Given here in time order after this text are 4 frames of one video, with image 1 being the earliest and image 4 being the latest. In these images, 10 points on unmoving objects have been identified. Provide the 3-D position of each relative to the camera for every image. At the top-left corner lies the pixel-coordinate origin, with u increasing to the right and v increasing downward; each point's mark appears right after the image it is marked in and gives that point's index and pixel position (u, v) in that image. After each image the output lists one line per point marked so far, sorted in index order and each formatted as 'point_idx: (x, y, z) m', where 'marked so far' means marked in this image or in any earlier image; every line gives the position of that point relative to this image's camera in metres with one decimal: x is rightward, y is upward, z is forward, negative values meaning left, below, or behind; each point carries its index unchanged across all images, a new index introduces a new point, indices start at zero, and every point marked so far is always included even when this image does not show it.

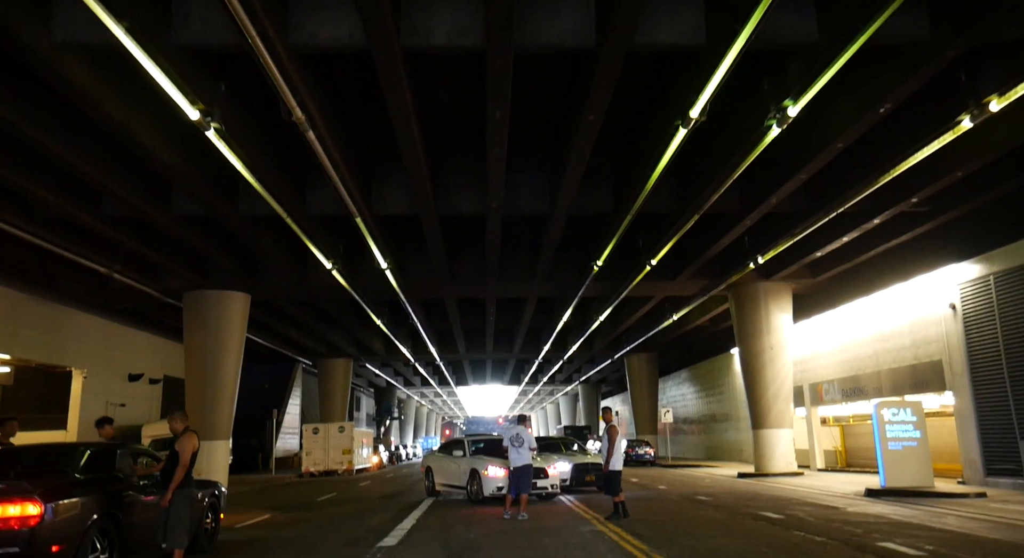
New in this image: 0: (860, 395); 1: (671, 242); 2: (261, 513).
0: (+13.0, -4.3, +19.3) m
1: (+5.4, +1.2, +17.9) m
2: (-5.7, -5.2, +11.6) m
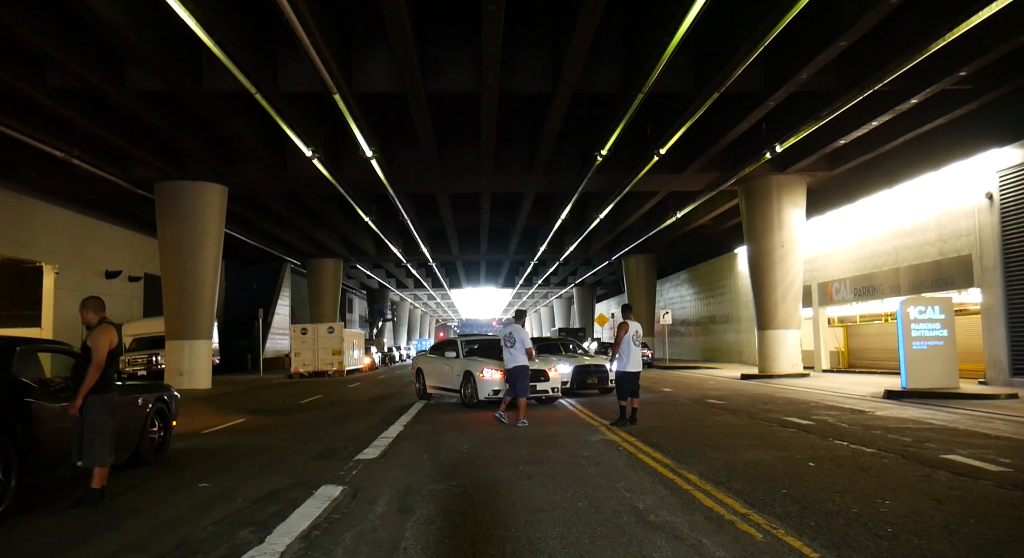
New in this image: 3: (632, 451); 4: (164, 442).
0: (+12.8, -0.5, +18.4) m
1: (+5.3, +4.6, +15.9) m
2: (-5.7, -2.8, +10.8) m
3: (+1.4, -2.0, +6.0) m
4: (-4.2, -2.0, +6.3) m
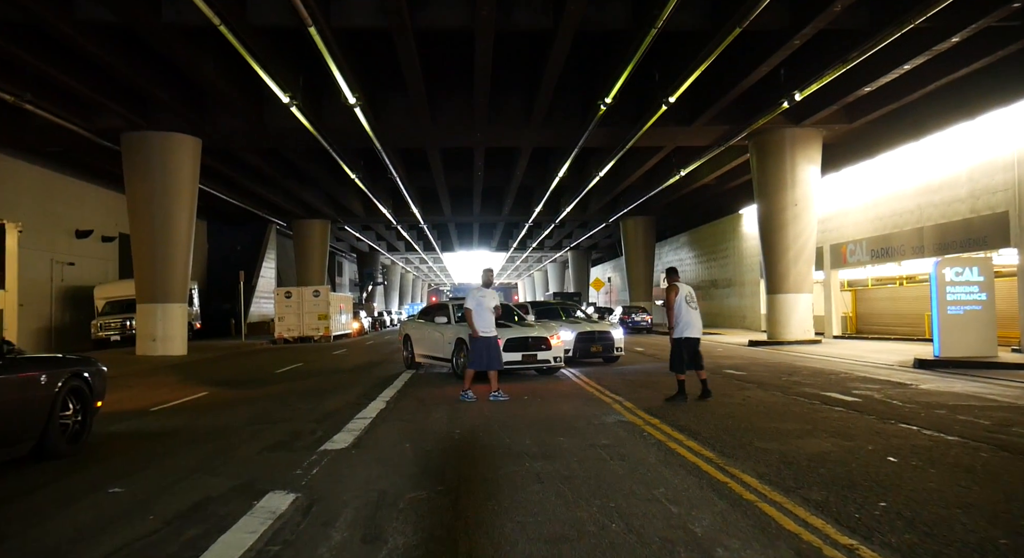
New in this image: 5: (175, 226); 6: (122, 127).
0: (+12.7, +0.8, +17.4) m
1: (+5.2, +5.8, +14.4) m
2: (-5.8, -2.0, +9.7) m
3: (+1.4, -1.5, +4.9) m
4: (-4.2, -1.5, +5.1) m
5: (-13.0, +2.0, +20.0) m
6: (-14.4, +5.6, +19.2) m
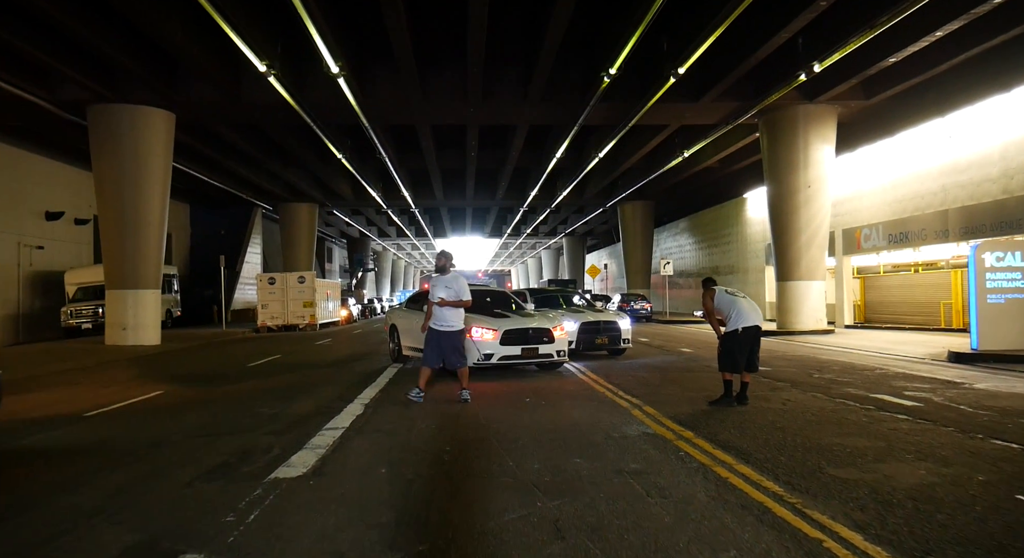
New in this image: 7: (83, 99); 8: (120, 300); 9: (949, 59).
0: (+12.6, +1.2, +16.4) m
1: (+5.1, +6.1, +13.2) m
2: (-5.8, -1.7, +8.5) m
3: (+1.5, -1.4, +3.9) m
4: (-4.2, -1.3, +4.0) m
5: (-13.2, +2.6, +18.7) m
6: (-14.6, +6.1, +17.7) m
7: (-14.7, +6.1, +17.7) m
8: (-14.3, -0.8, +18.9) m
9: (+10.9, +5.5, +13.0) m
